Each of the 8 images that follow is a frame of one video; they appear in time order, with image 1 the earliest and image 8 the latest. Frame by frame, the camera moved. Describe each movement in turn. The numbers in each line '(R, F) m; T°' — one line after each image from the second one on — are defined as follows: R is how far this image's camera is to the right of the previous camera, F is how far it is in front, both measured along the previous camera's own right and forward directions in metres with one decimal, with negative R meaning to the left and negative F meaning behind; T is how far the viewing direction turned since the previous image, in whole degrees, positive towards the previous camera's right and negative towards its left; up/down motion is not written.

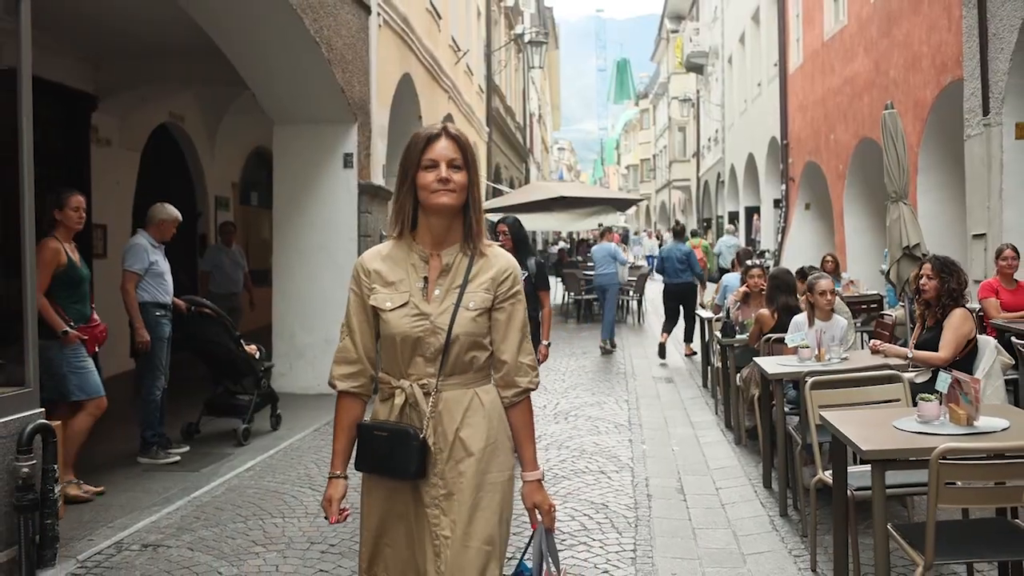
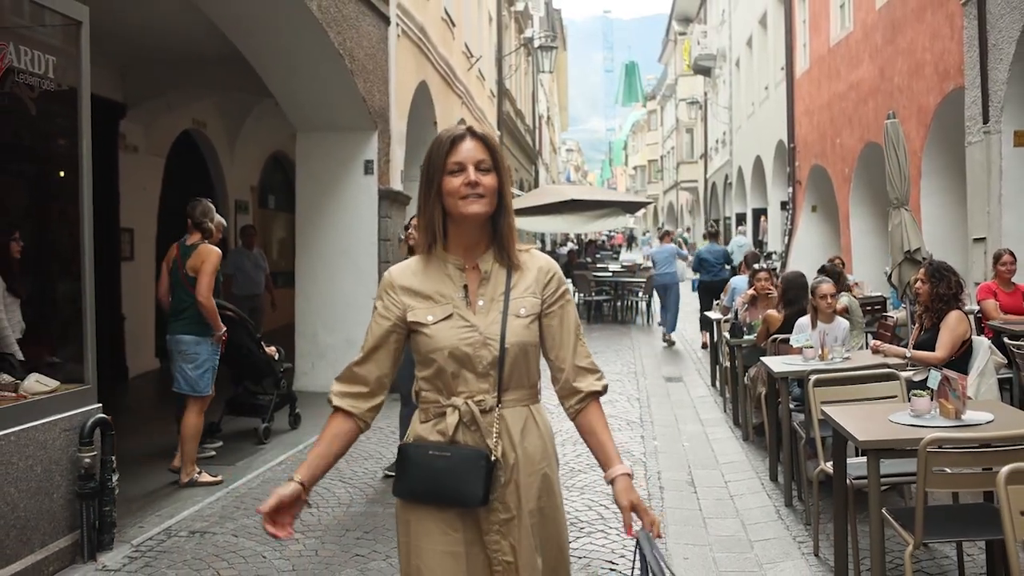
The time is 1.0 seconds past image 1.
(-0.1, -0.4) m; 0°
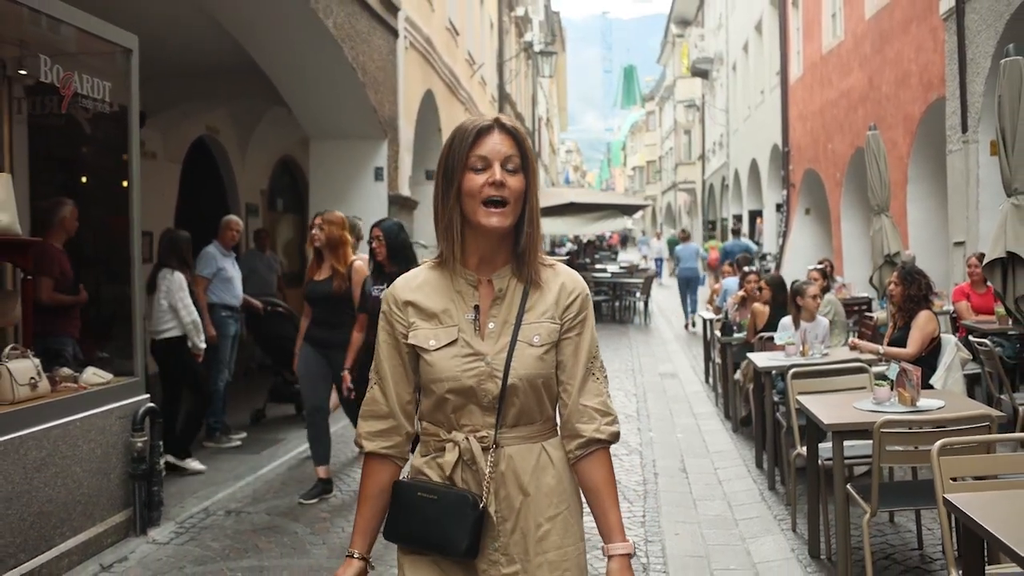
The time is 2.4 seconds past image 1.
(-0.1, -0.6) m; 0°
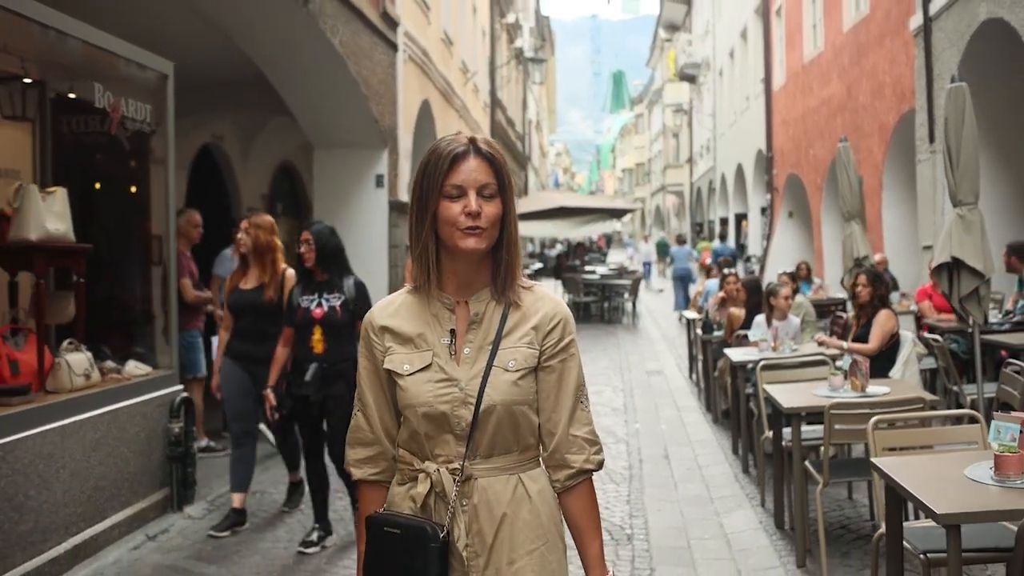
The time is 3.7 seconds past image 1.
(-0.1, -0.7) m; +1°
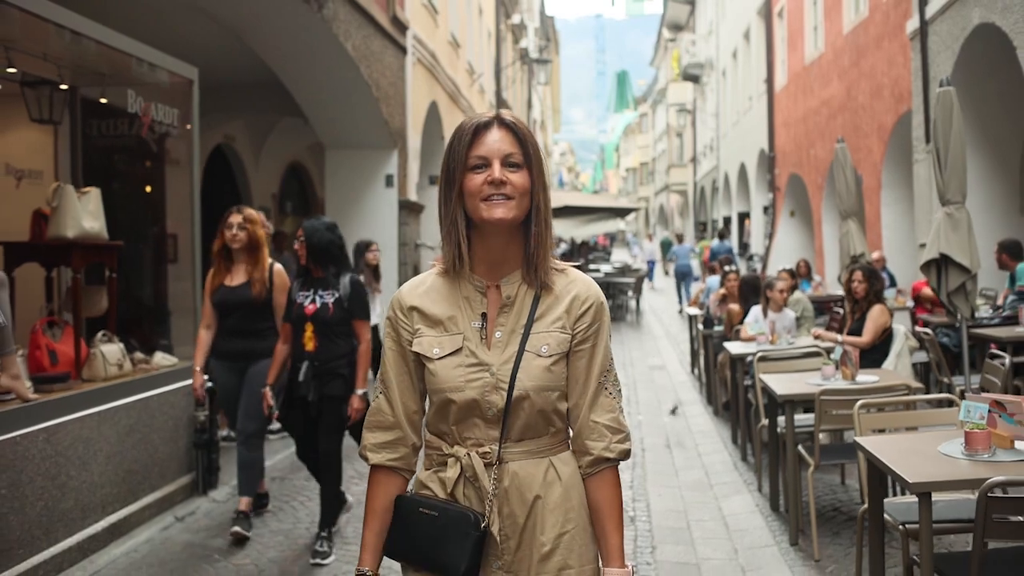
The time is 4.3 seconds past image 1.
(0.0, -0.3) m; 0°
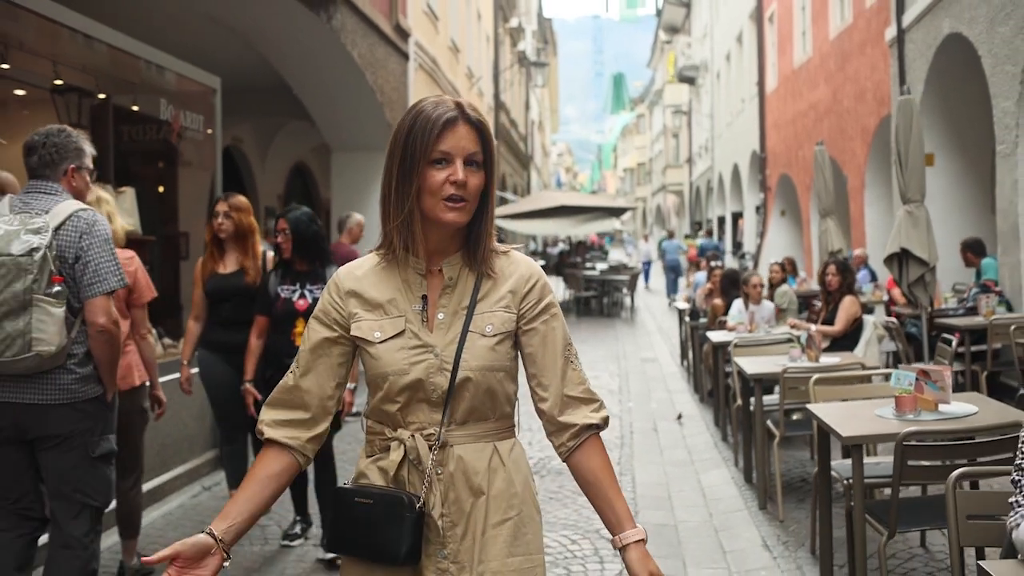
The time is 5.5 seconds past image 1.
(0.0, -0.6) m; 0°
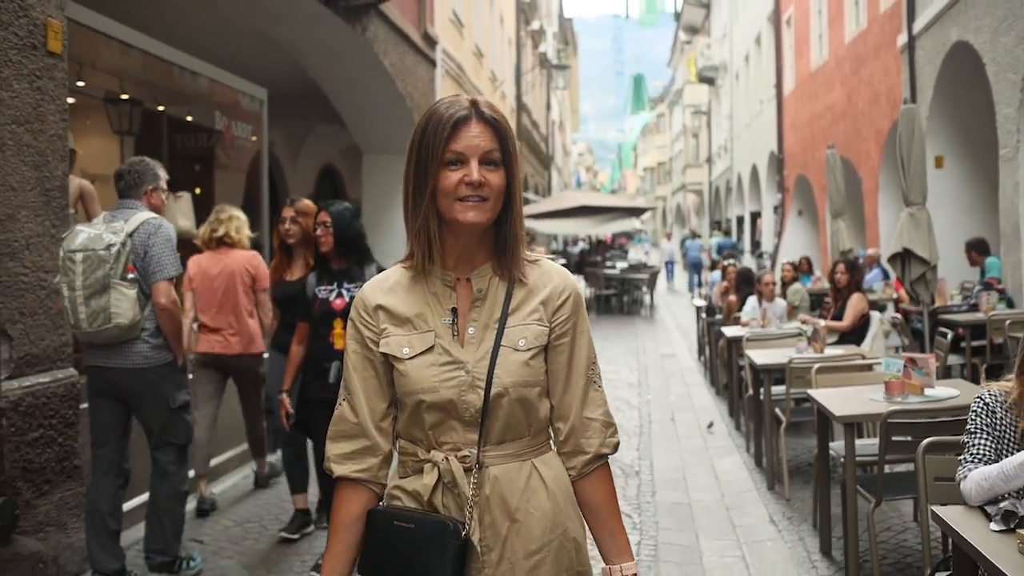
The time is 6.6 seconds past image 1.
(0.0, -0.5) m; -1°
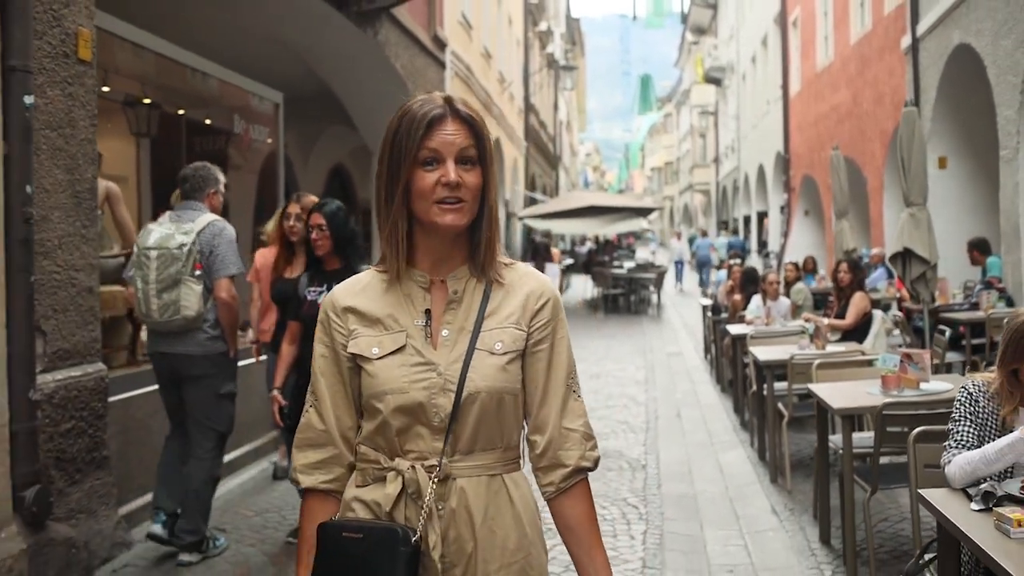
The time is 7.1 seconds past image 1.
(0.0, -0.2) m; 0°
